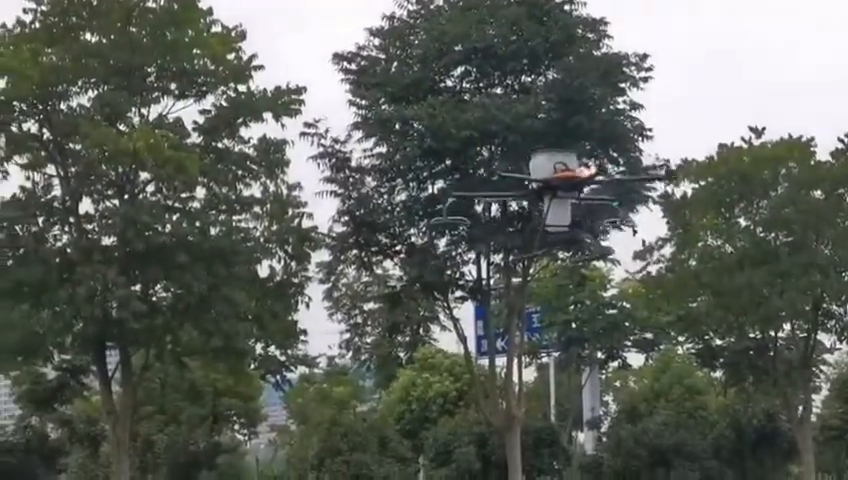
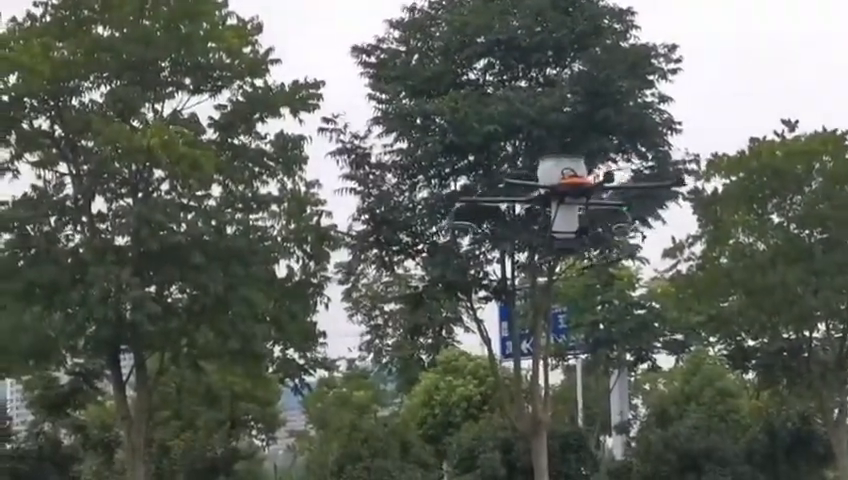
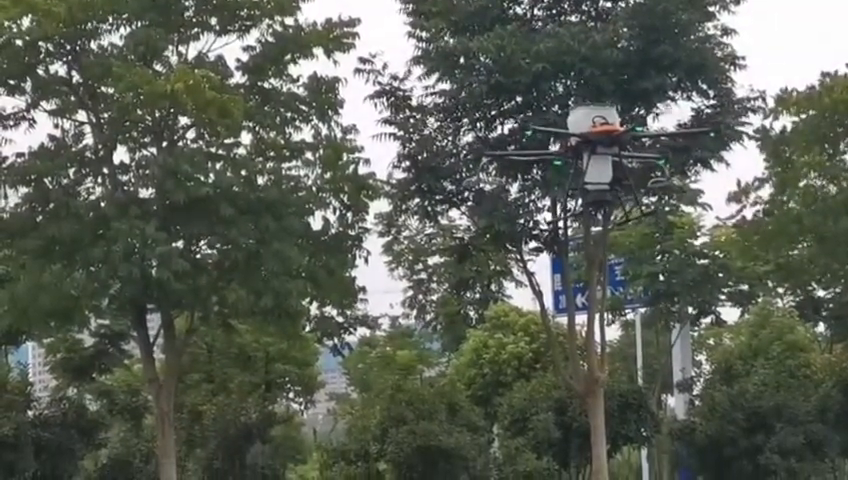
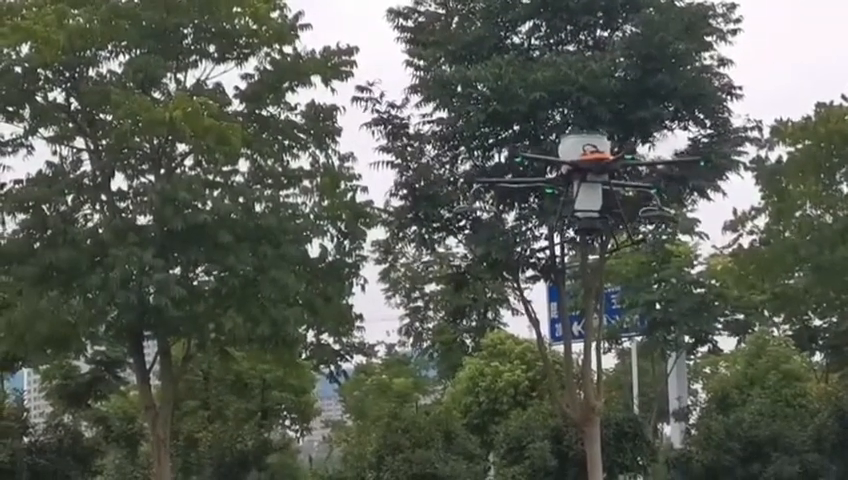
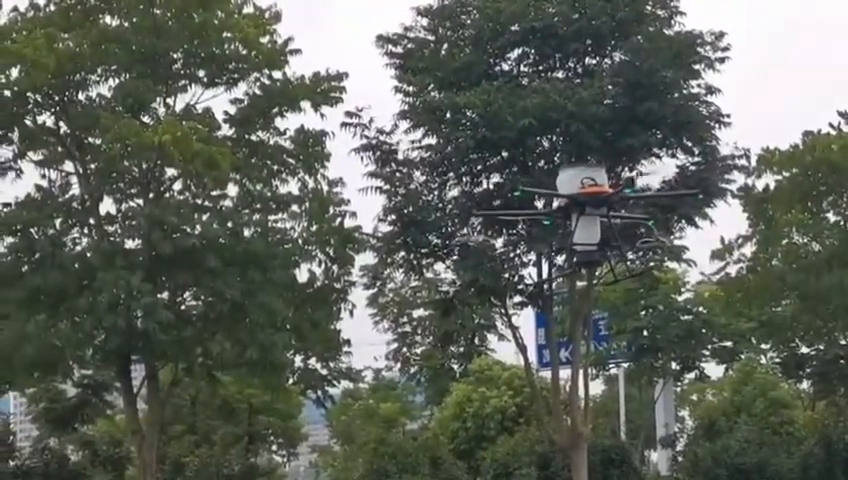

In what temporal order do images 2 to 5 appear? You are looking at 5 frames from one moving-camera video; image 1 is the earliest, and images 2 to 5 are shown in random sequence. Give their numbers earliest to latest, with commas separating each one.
2, 5, 4, 3
